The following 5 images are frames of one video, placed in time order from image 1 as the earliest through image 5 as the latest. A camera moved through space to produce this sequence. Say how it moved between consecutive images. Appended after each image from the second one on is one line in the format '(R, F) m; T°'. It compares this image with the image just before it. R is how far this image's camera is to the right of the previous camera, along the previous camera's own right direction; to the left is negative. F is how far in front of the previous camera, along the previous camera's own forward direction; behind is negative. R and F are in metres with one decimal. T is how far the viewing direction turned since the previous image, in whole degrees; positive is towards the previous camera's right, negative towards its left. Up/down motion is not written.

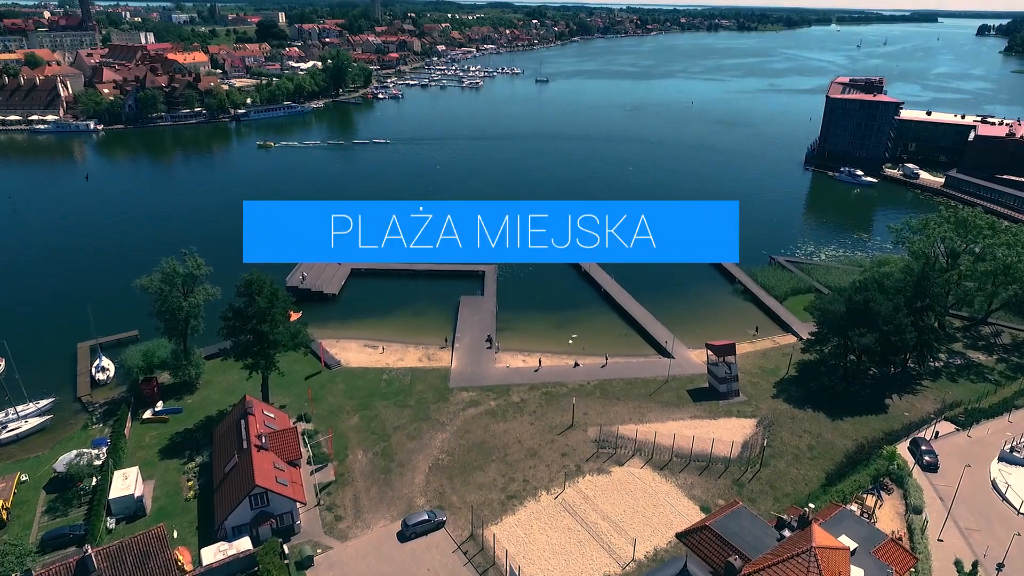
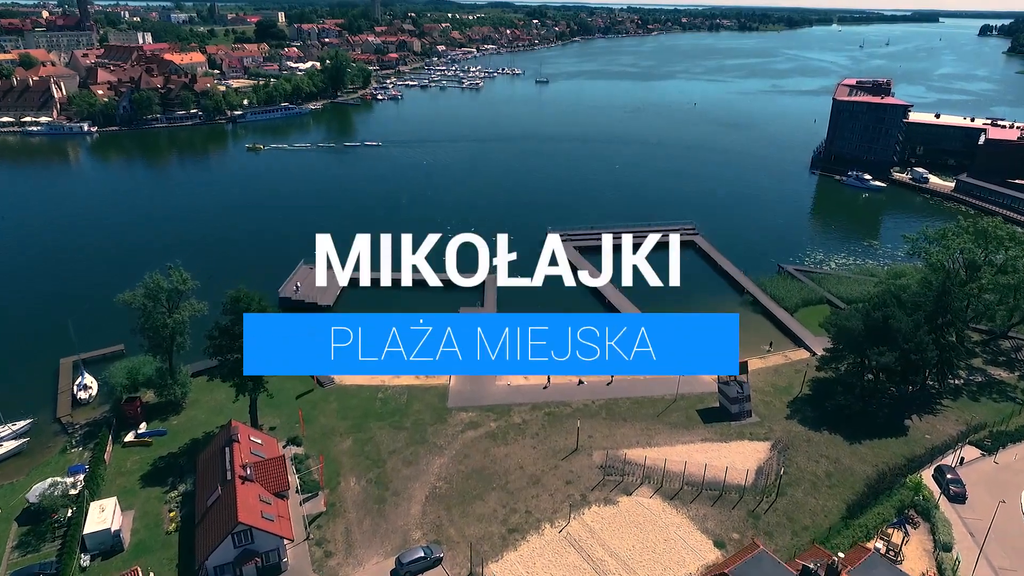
(0.0, +0.9) m; 0°
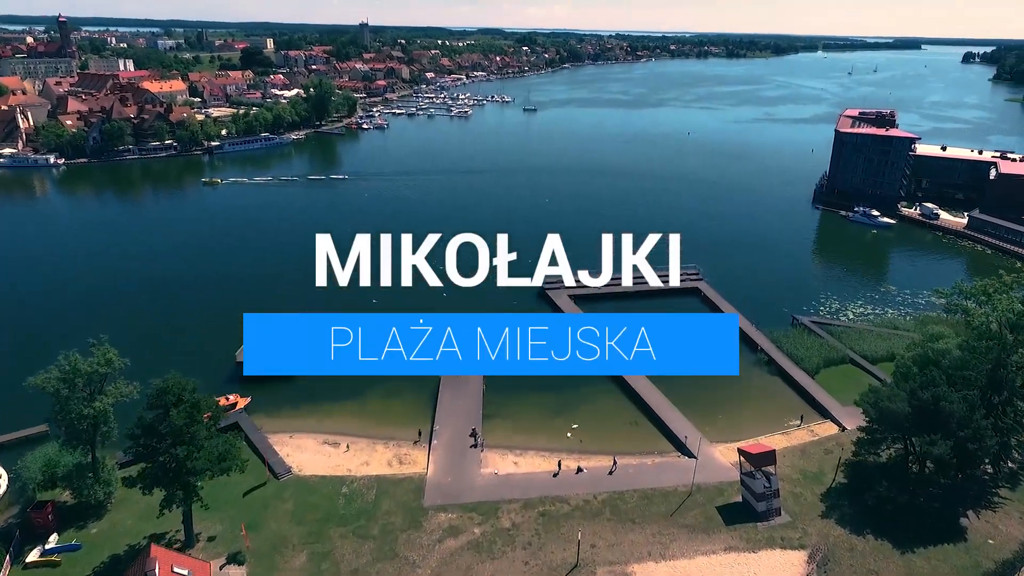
(+0.1, +2.8) m; +1°
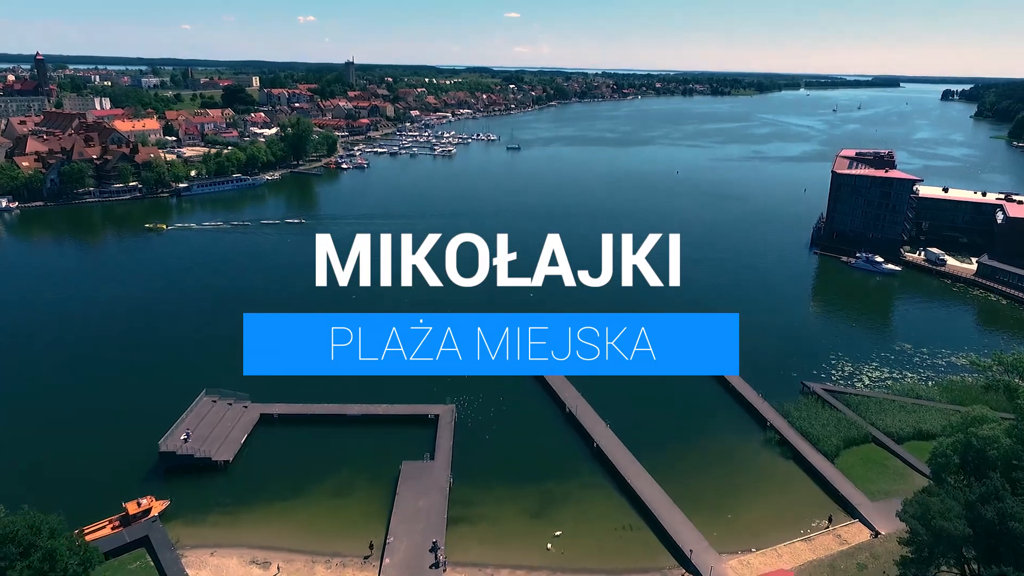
(+0.5, +3.0) m; +1°
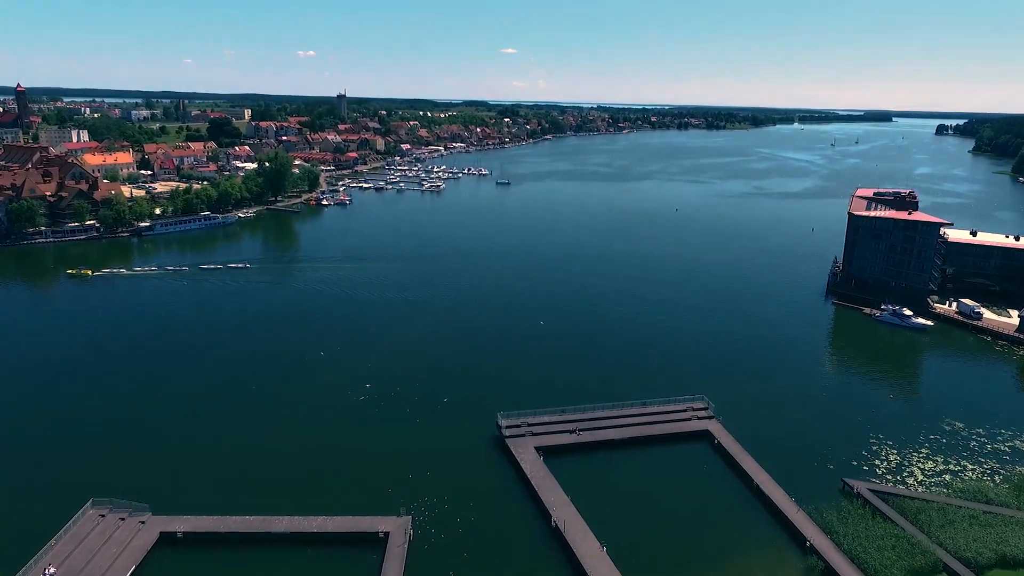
(+0.7, +4.5) m; 0°
